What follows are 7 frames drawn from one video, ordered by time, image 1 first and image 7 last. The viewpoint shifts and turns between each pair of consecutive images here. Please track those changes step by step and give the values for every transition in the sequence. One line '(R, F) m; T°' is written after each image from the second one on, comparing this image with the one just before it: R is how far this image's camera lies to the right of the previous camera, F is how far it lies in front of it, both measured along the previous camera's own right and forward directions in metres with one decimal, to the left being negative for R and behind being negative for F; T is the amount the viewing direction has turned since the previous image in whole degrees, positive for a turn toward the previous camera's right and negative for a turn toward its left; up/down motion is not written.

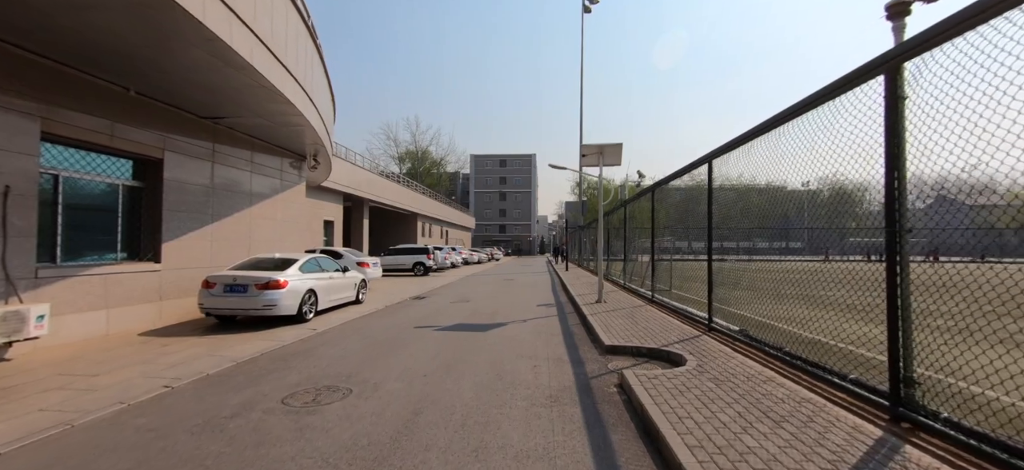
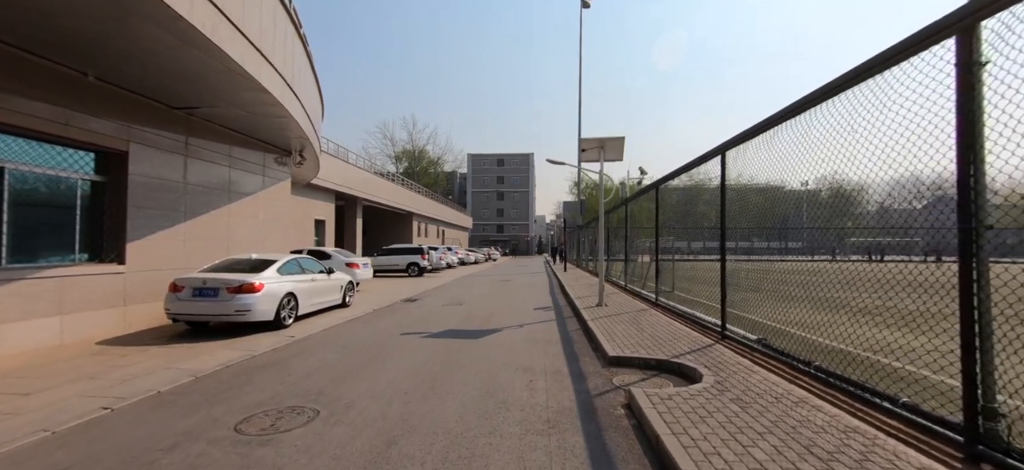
(+0.1, +0.6) m; 0°
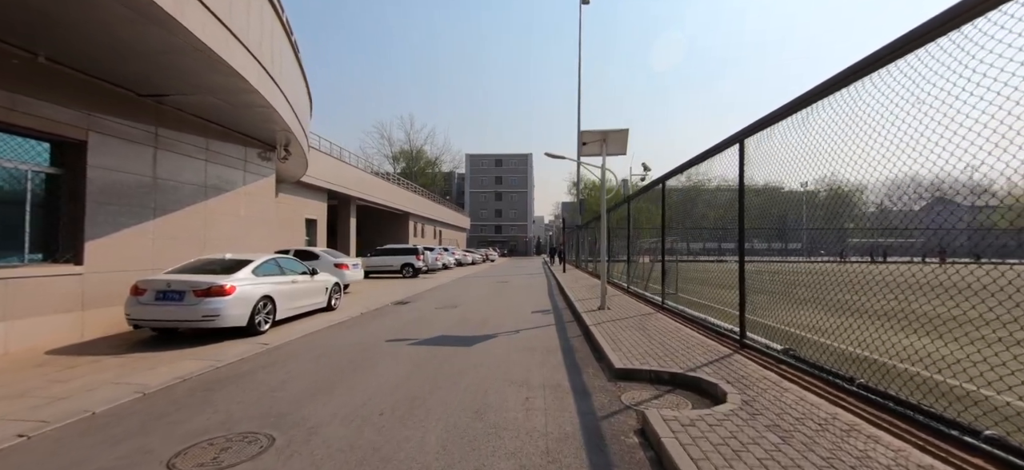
(0.0, +0.7) m; 0°
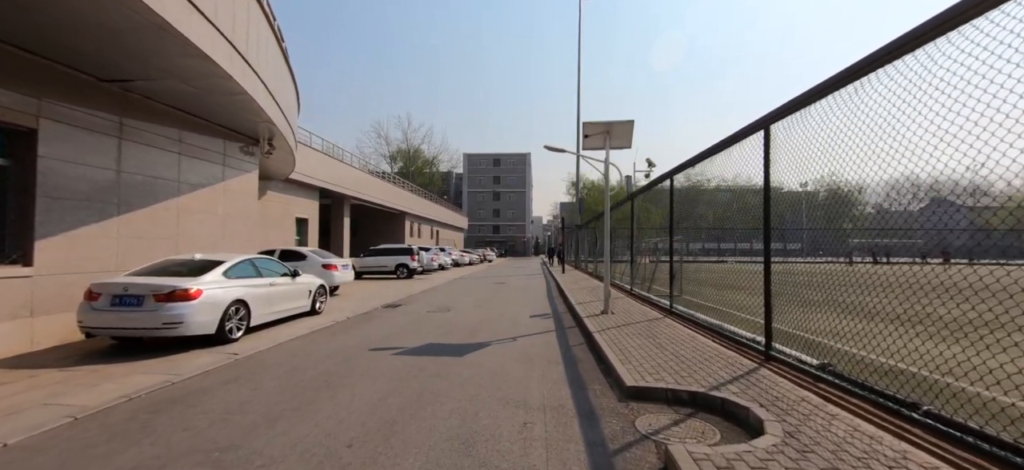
(0.0, +0.7) m; 0°
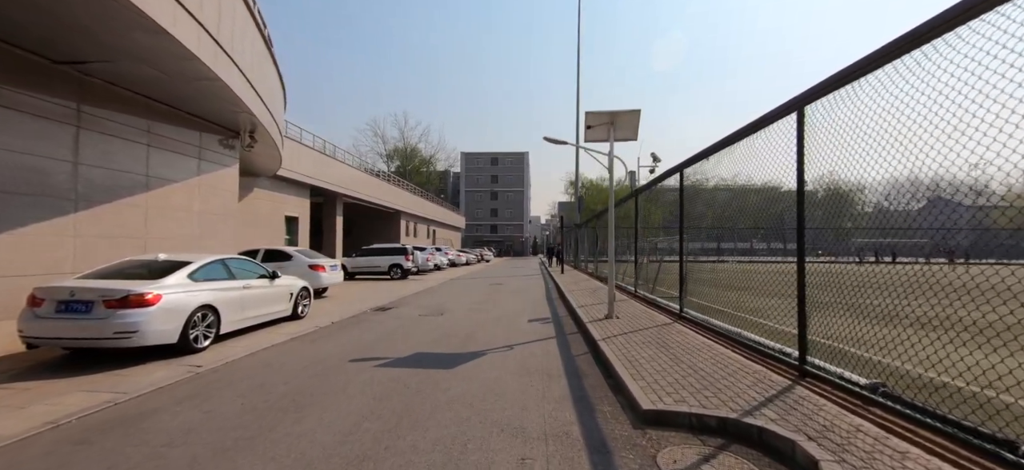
(0.0, +0.7) m; 0°
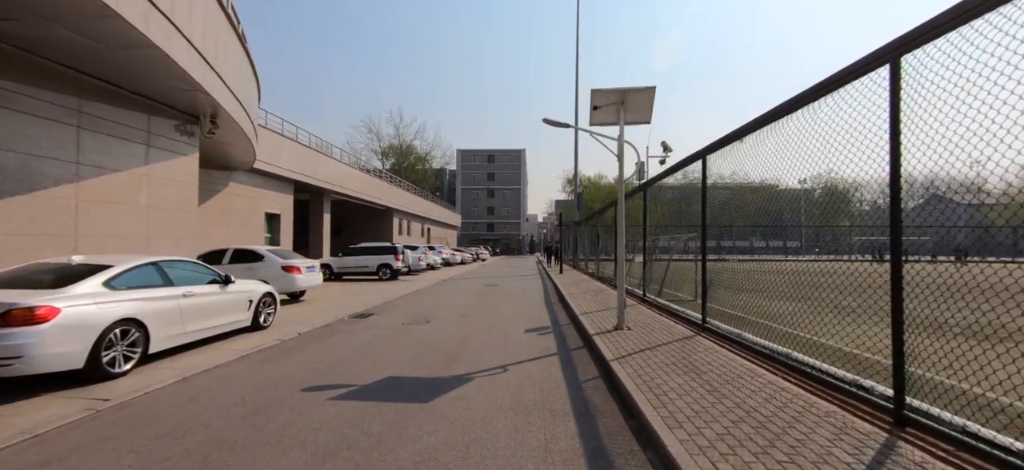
(0.0, +1.2) m; 0°
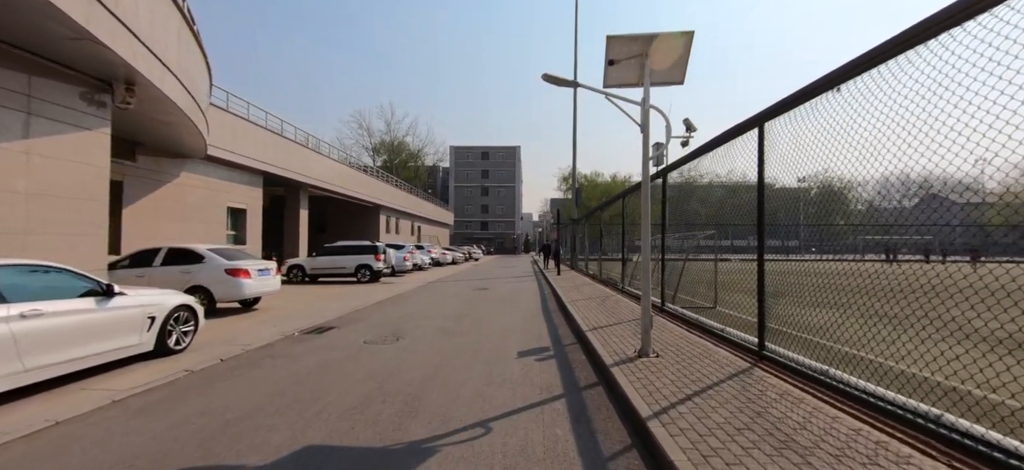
(+0.1, +1.9) m; +1°
